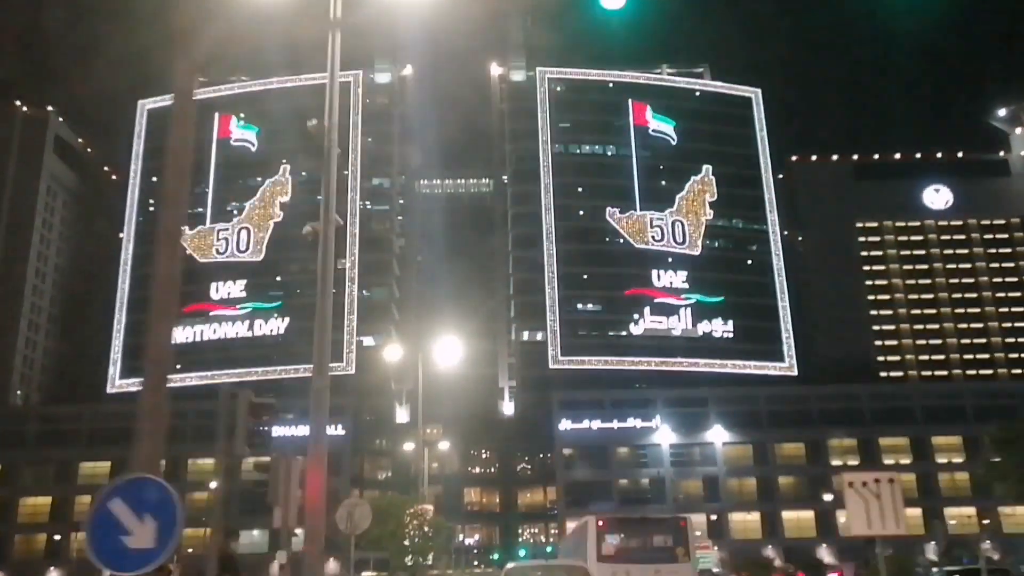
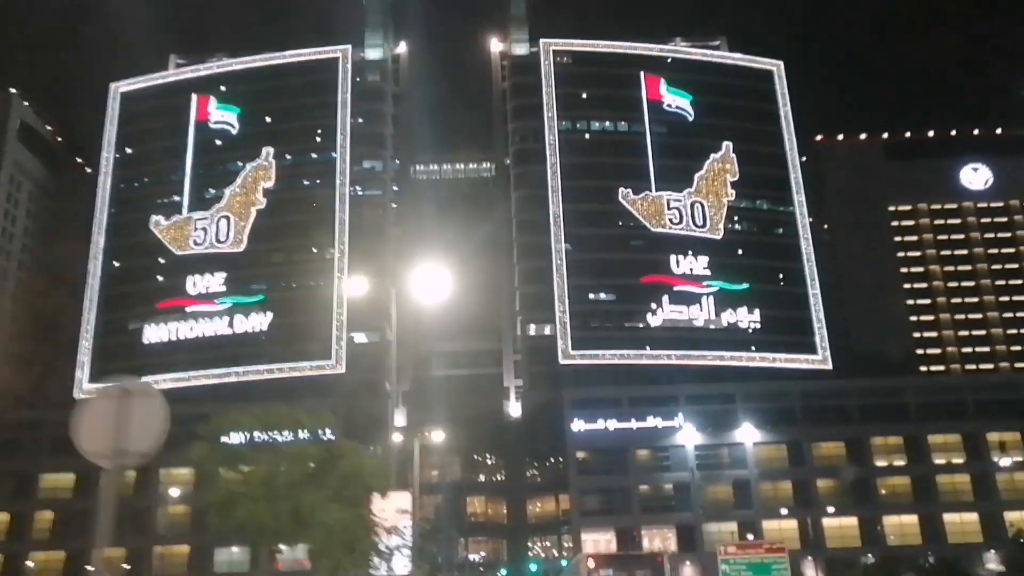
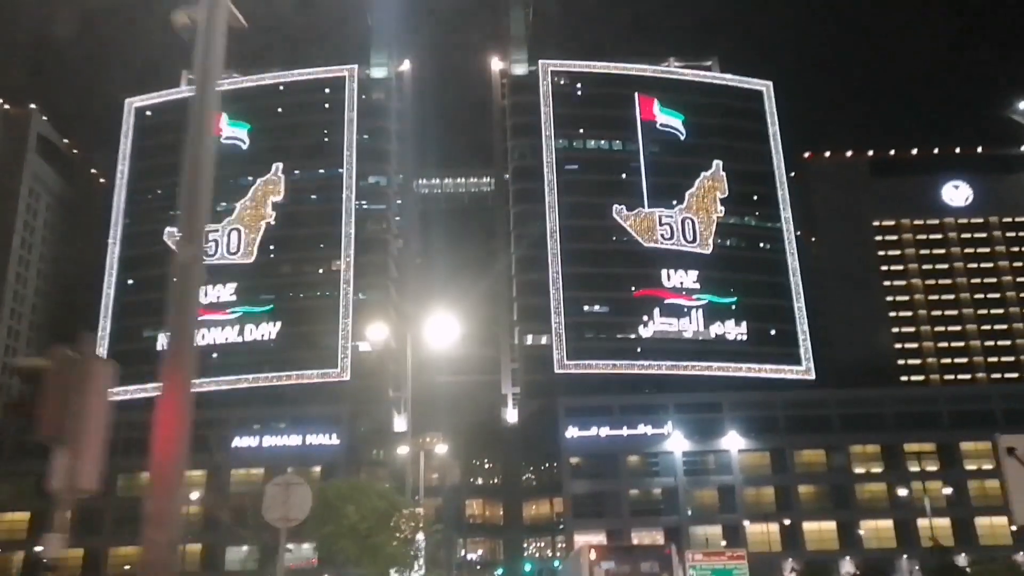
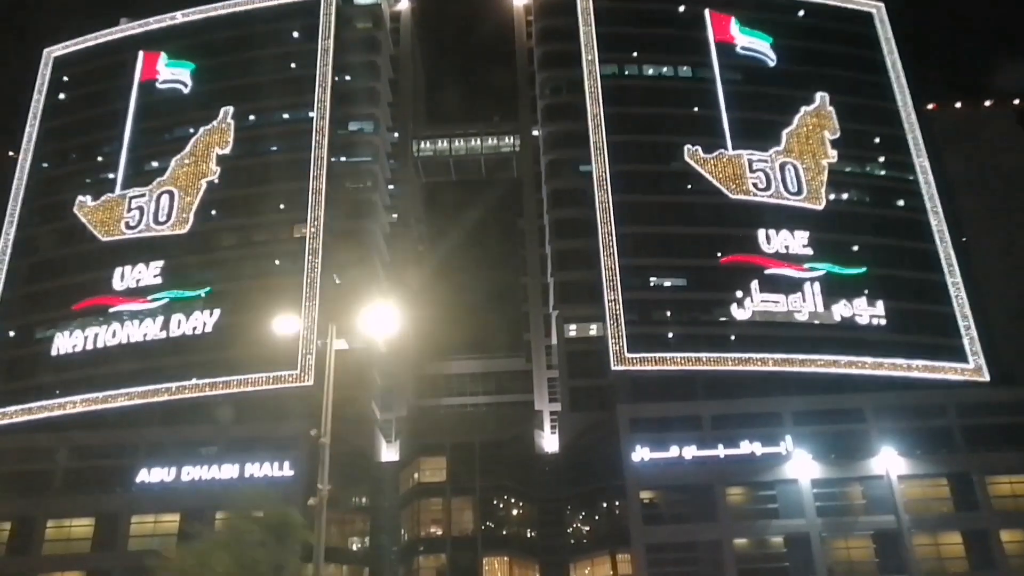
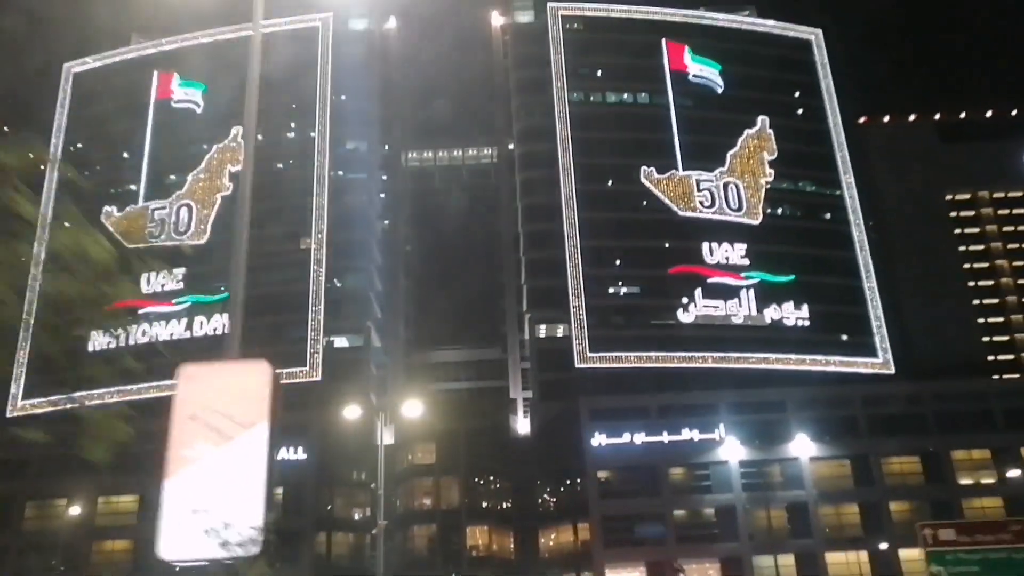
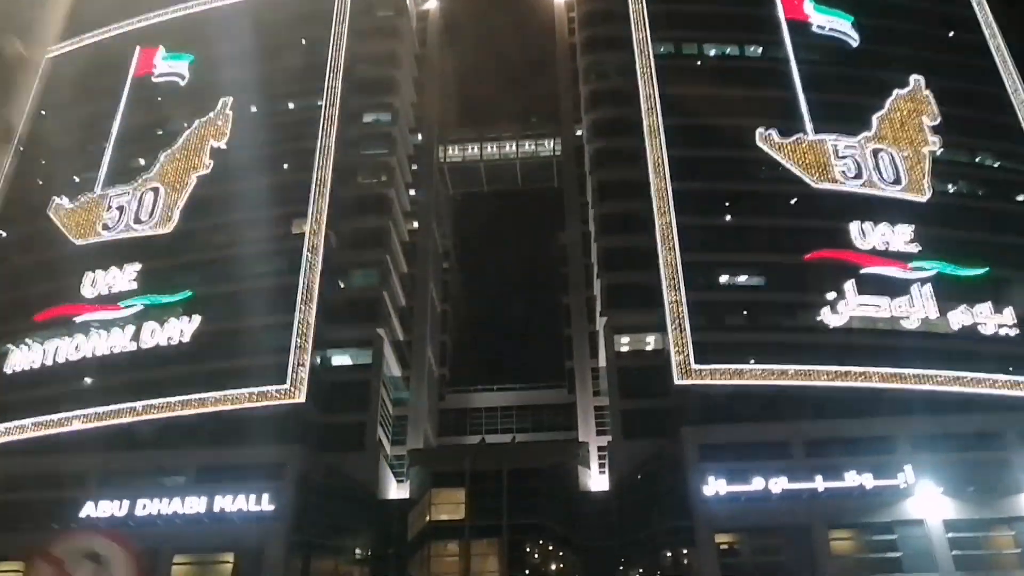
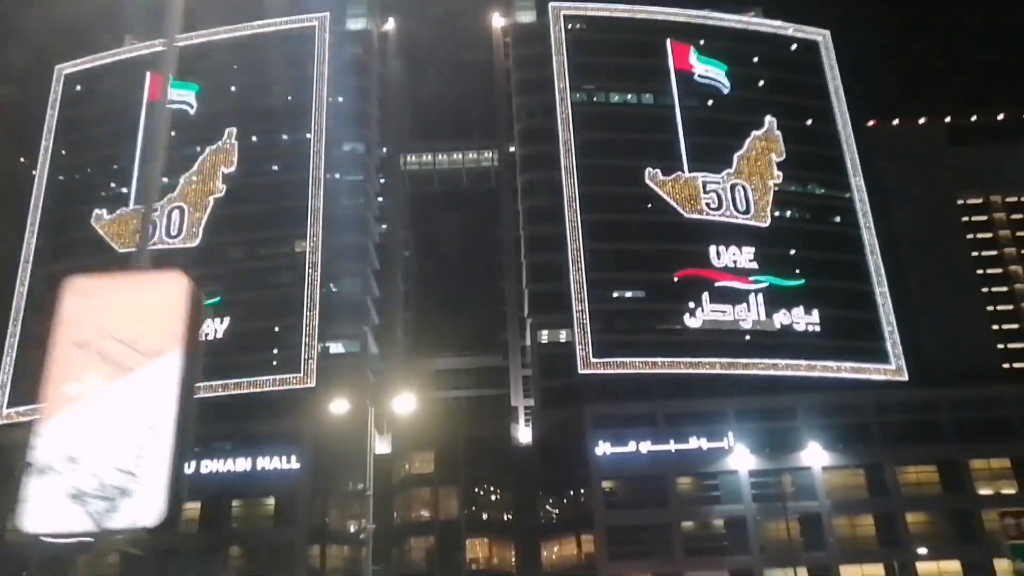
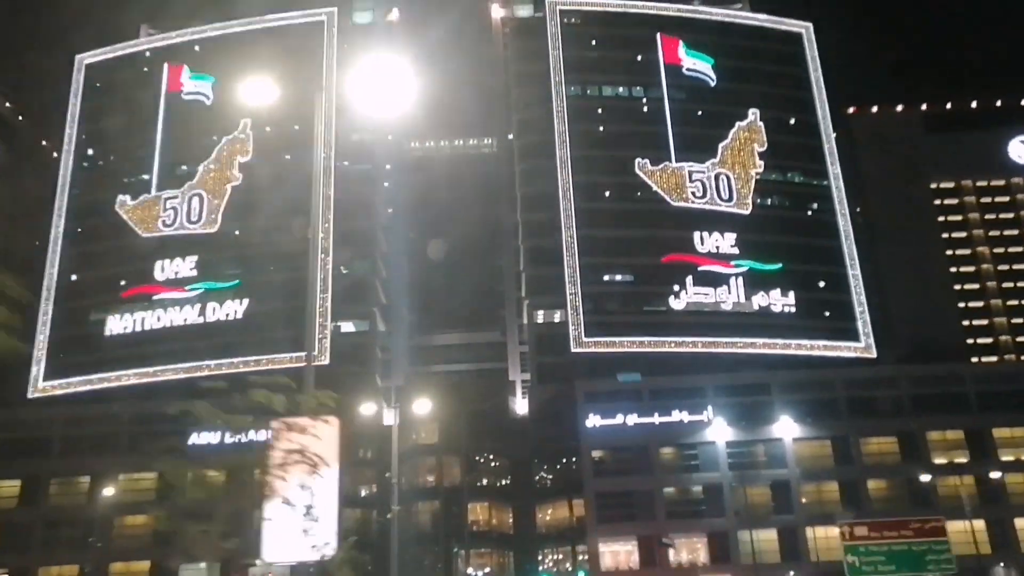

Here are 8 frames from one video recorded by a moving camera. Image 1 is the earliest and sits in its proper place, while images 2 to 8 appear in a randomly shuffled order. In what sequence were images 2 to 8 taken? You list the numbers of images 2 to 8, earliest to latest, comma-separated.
3, 2, 8, 5, 7, 4, 6
